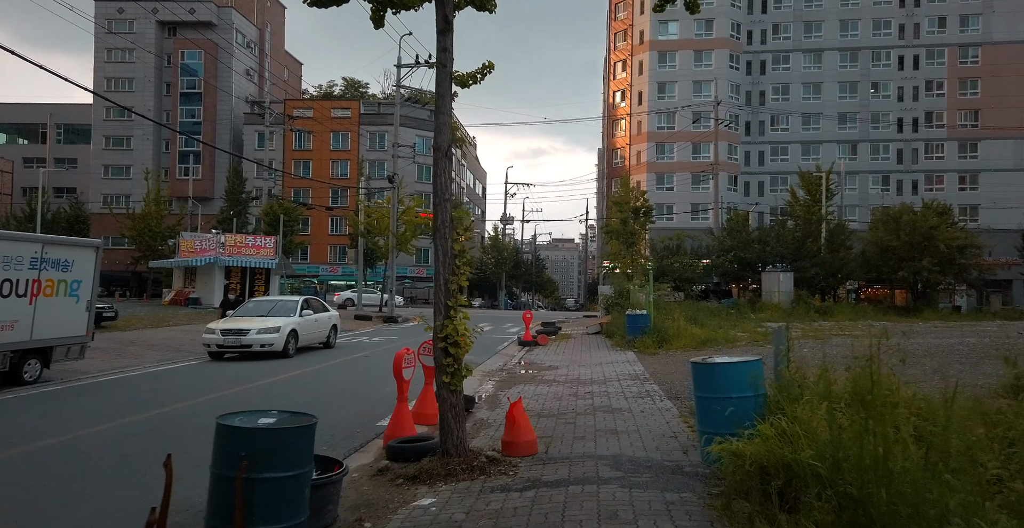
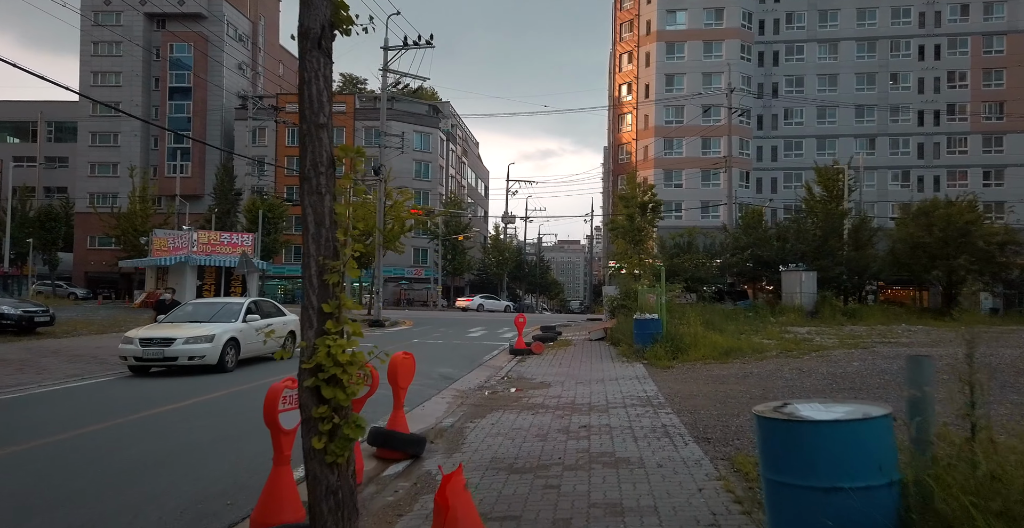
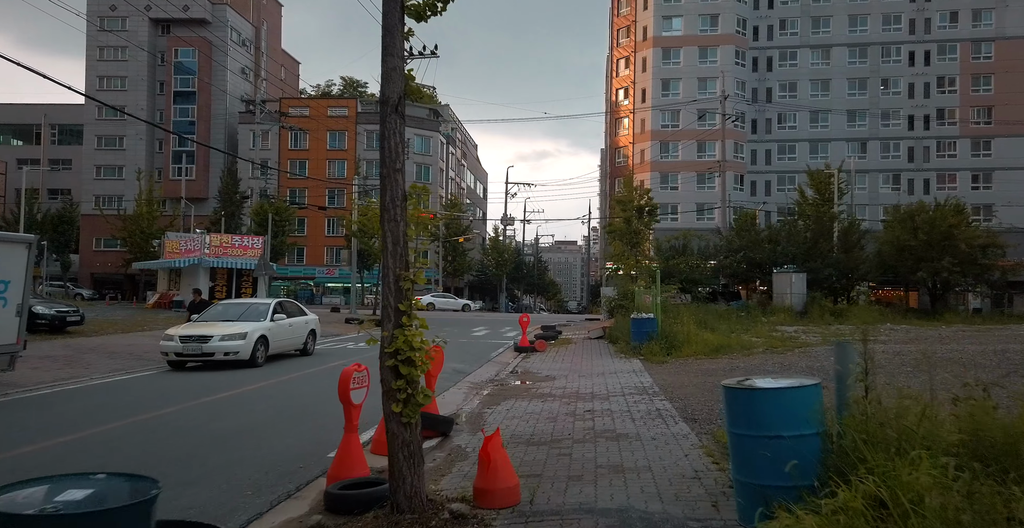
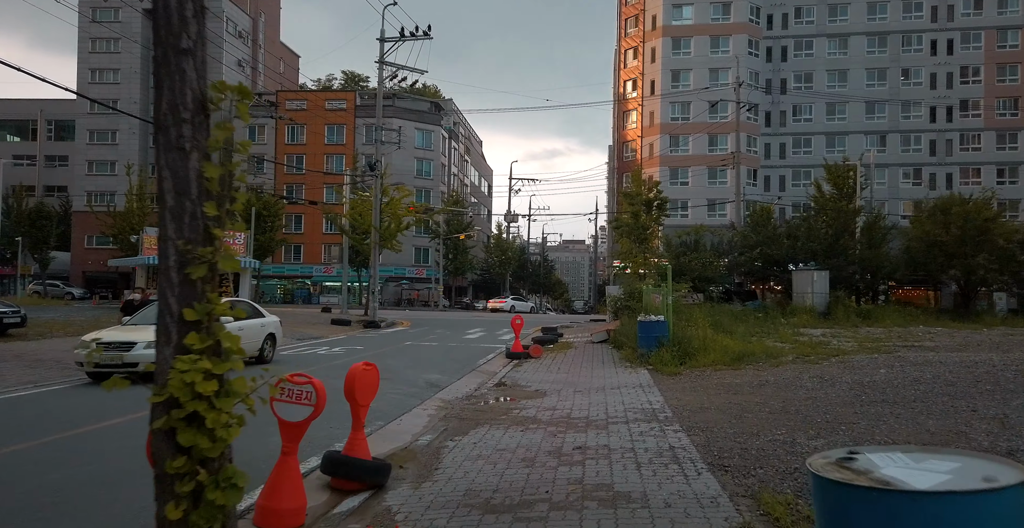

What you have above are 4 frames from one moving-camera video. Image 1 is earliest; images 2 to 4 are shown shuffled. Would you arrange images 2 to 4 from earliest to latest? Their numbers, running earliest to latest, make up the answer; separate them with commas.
3, 2, 4
